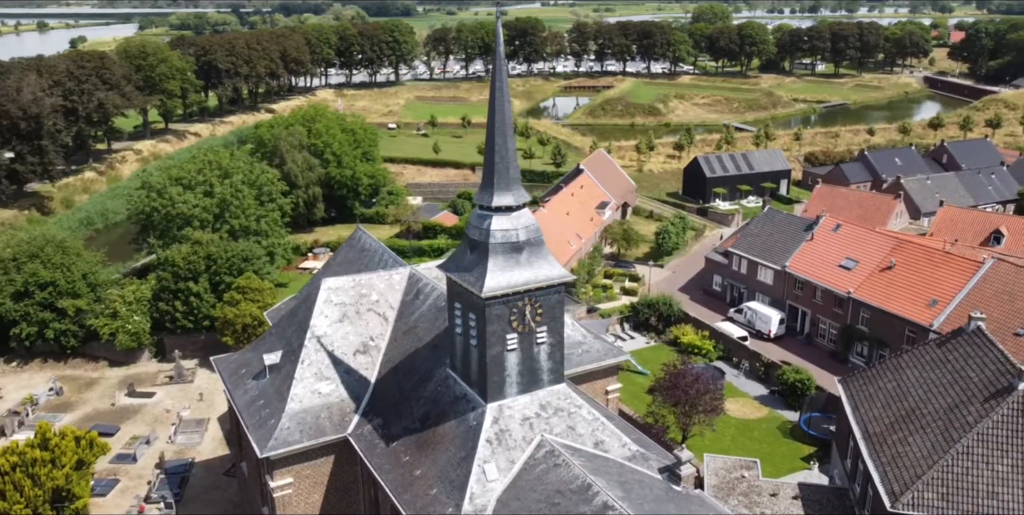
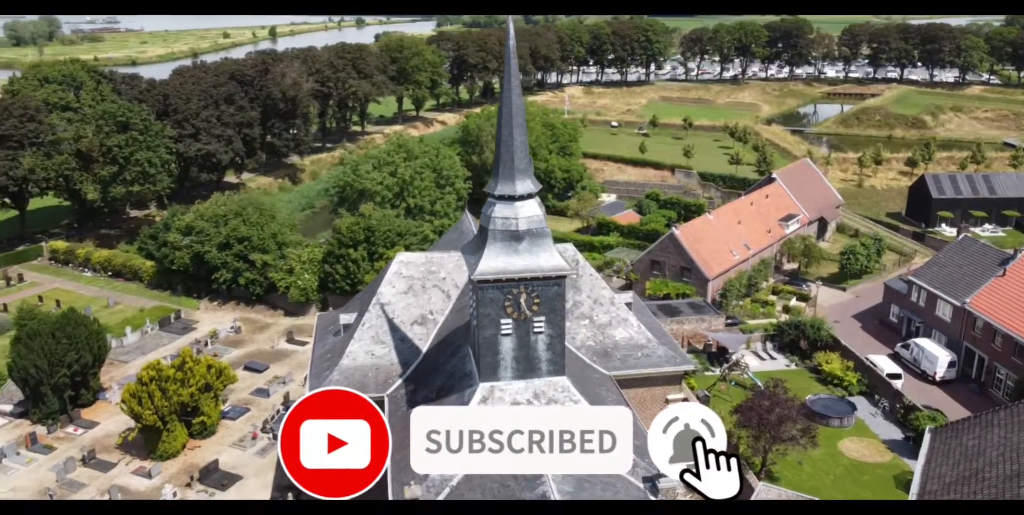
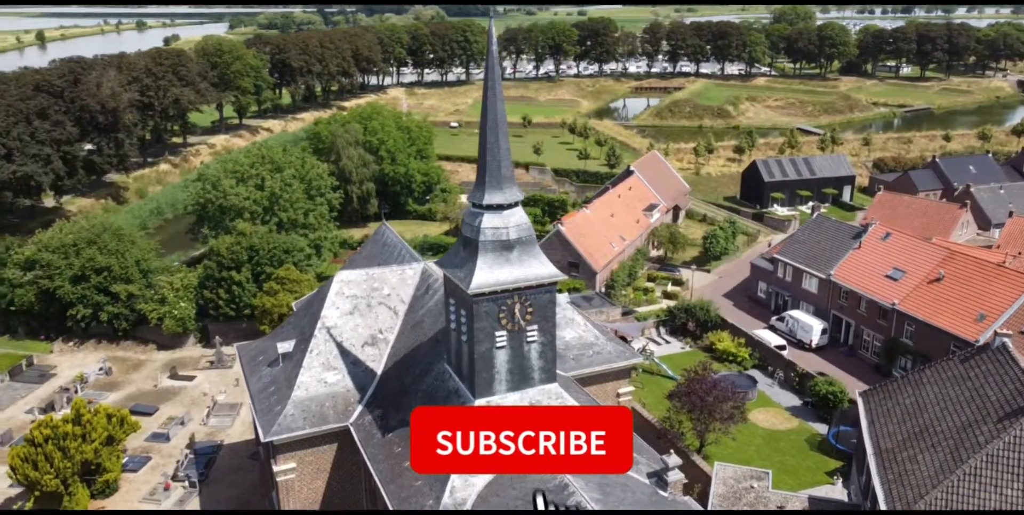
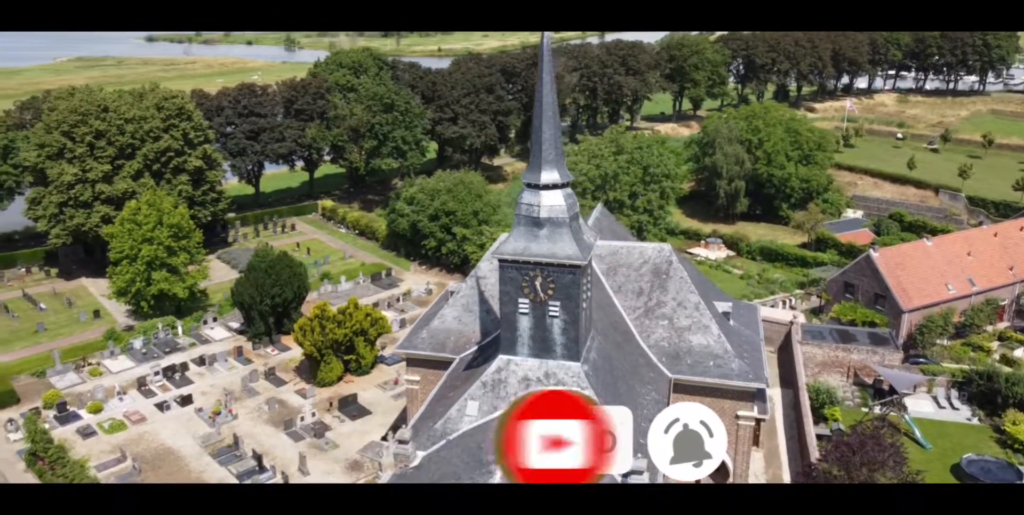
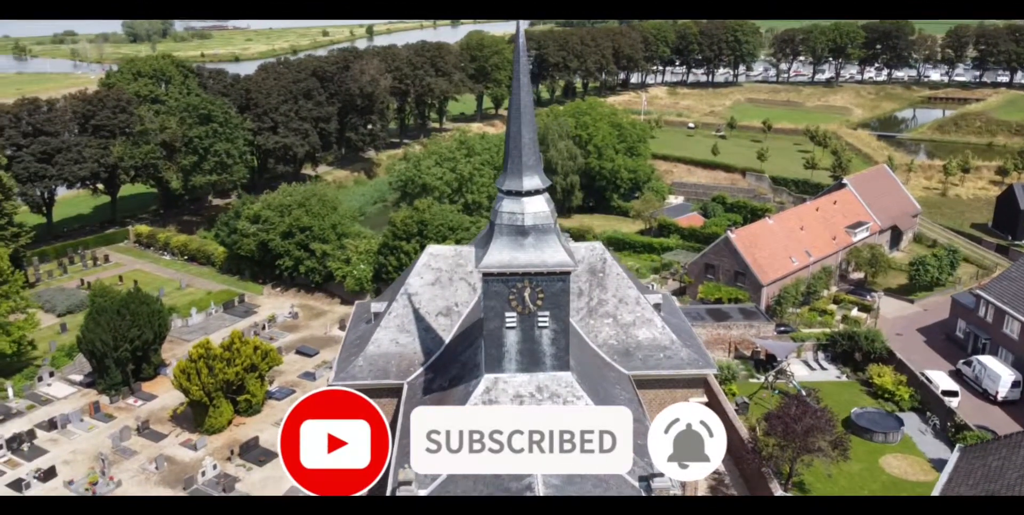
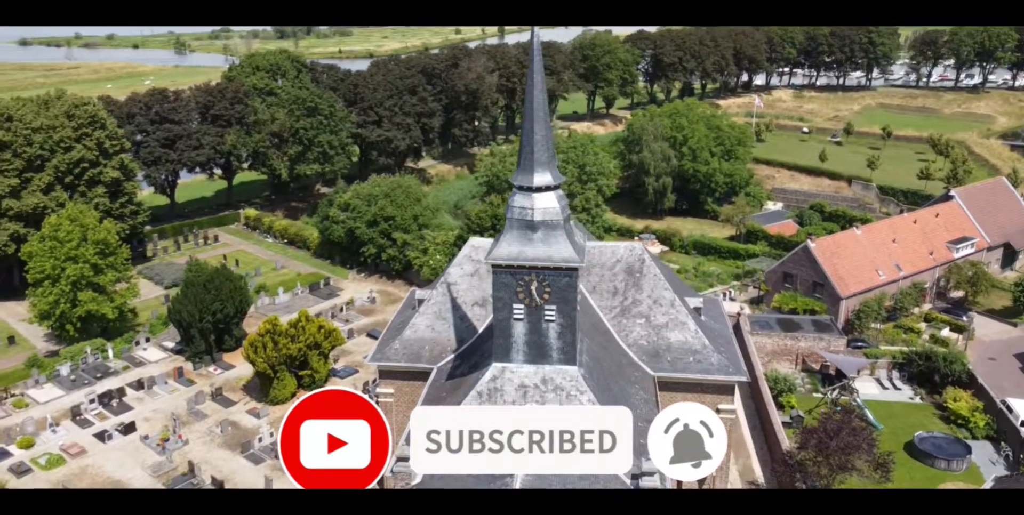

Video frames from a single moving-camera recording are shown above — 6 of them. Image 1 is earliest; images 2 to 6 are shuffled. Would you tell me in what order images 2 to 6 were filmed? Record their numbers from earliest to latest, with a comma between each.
3, 2, 5, 6, 4
